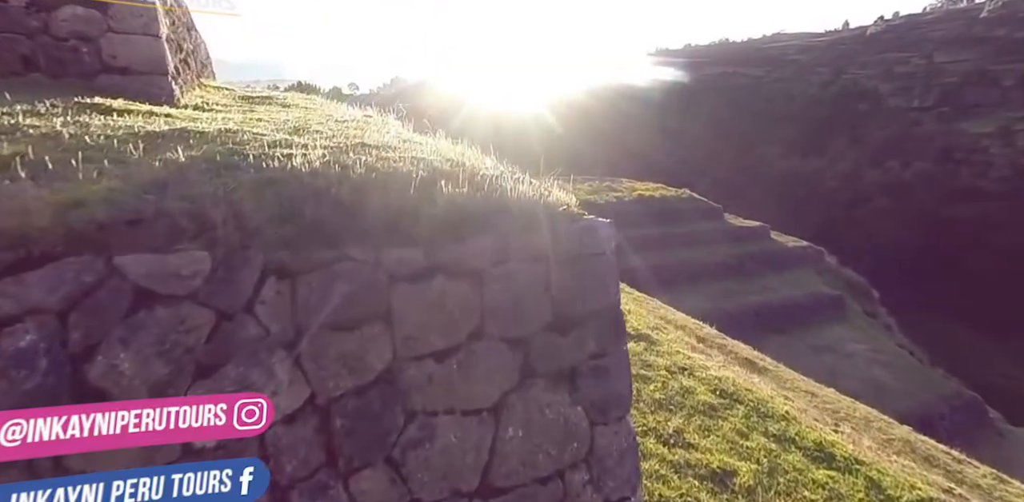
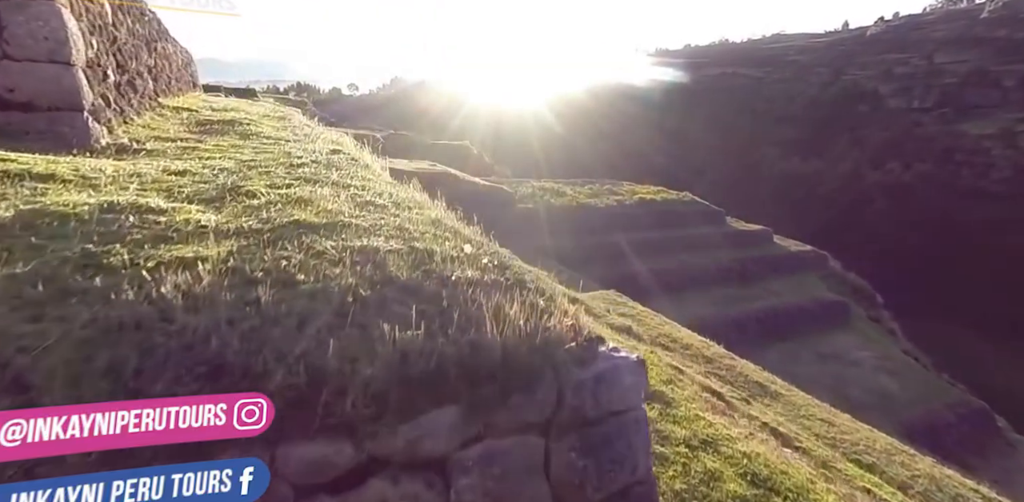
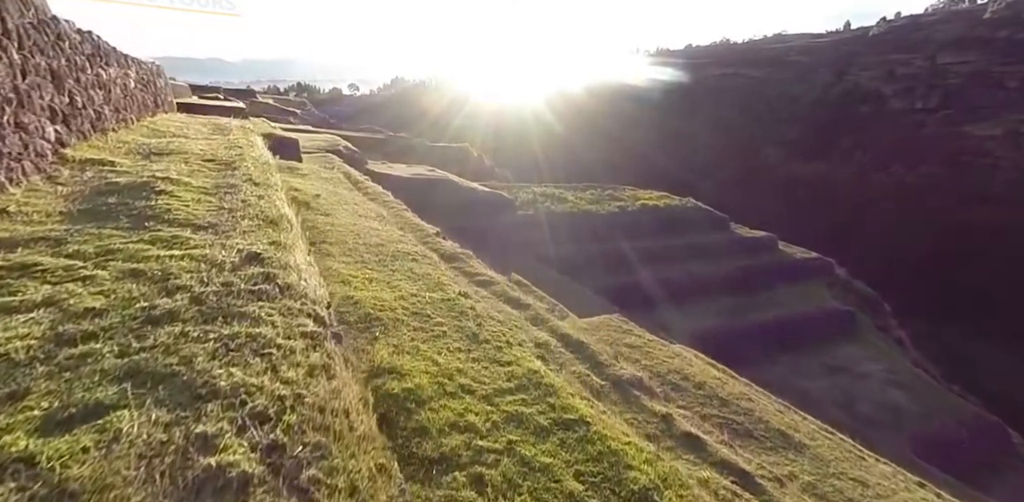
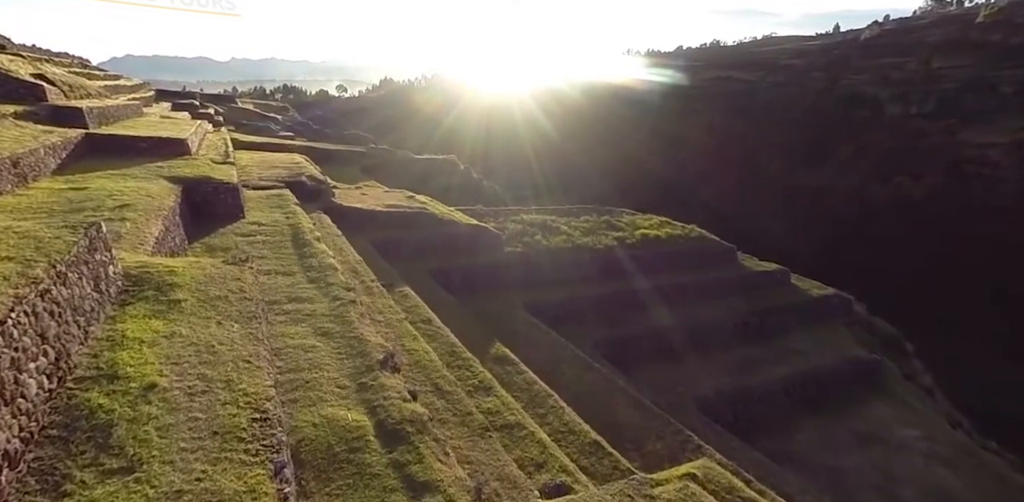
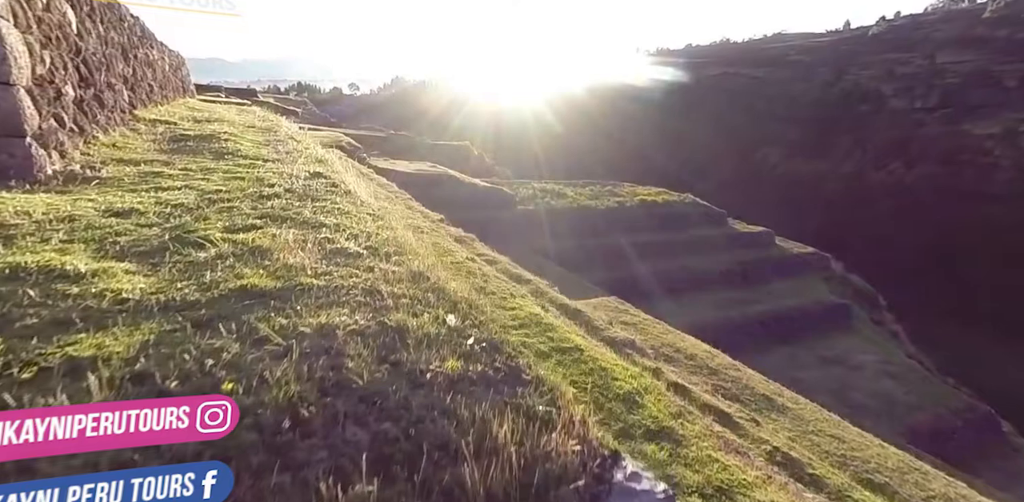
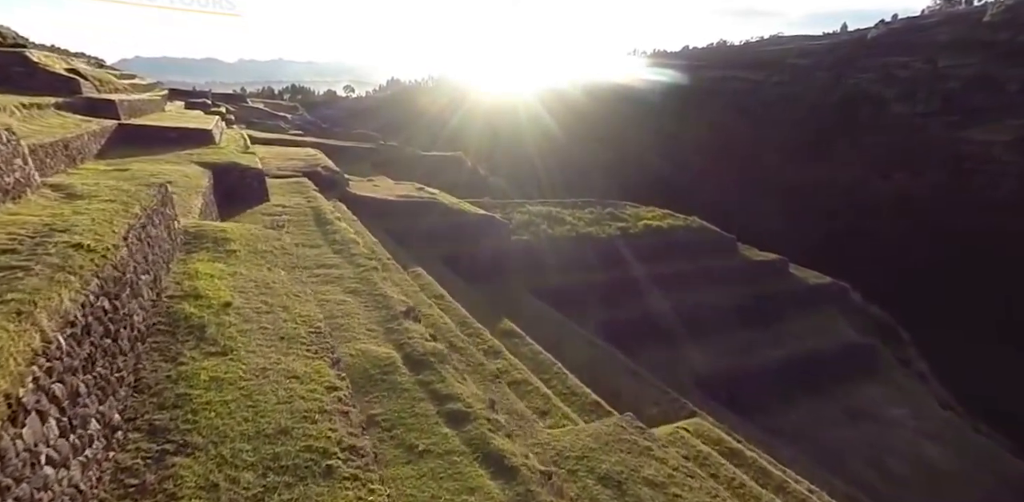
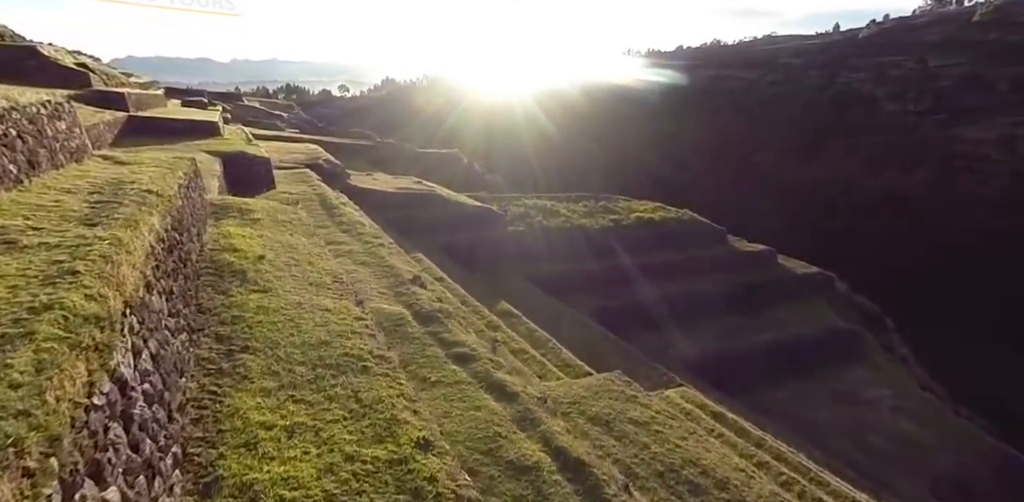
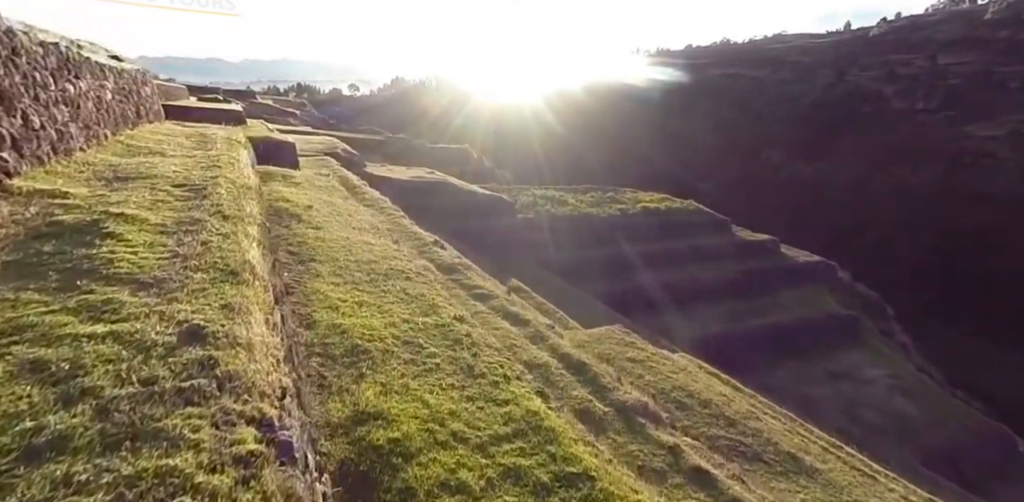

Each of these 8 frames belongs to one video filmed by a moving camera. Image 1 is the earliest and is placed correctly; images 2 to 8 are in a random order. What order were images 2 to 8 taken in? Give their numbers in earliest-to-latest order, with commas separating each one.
2, 5, 3, 8, 7, 6, 4
